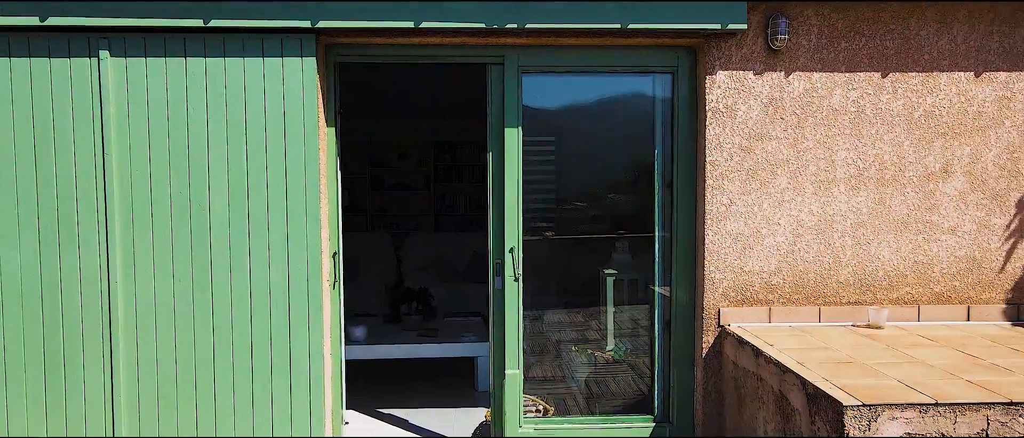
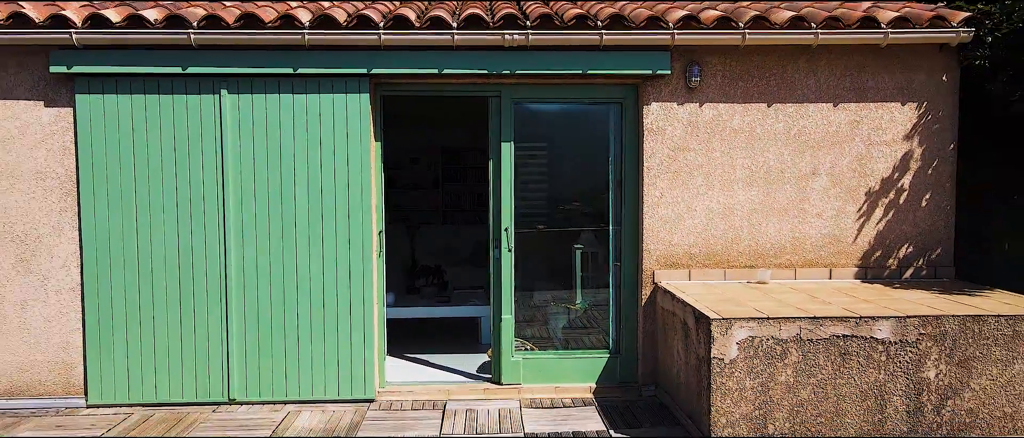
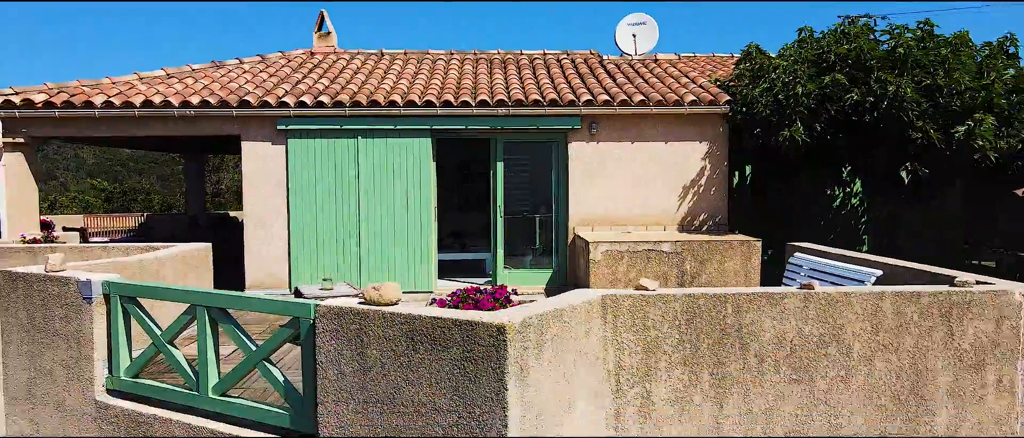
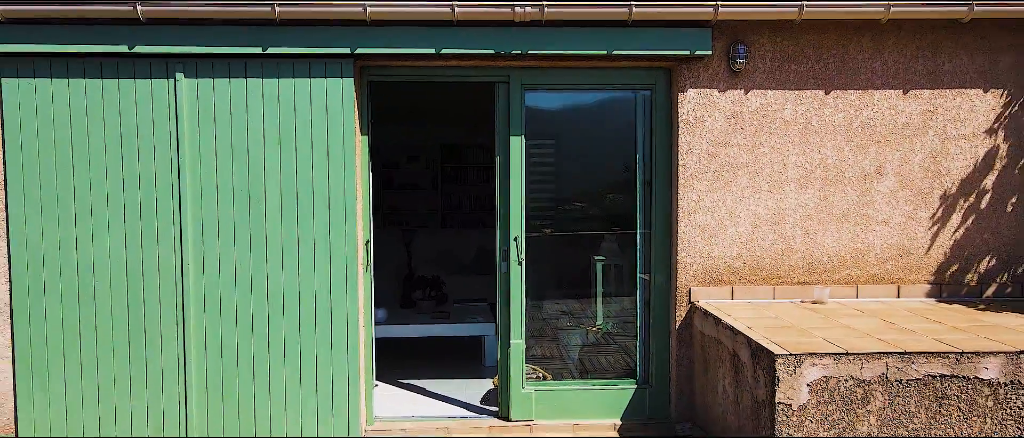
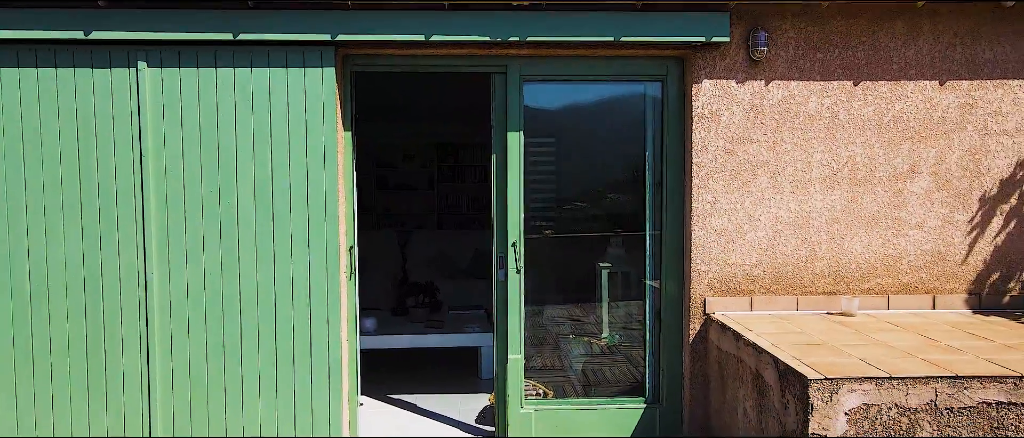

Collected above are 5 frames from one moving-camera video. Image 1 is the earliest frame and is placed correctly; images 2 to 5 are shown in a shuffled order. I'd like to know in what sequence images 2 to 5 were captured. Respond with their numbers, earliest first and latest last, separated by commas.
5, 4, 2, 3
